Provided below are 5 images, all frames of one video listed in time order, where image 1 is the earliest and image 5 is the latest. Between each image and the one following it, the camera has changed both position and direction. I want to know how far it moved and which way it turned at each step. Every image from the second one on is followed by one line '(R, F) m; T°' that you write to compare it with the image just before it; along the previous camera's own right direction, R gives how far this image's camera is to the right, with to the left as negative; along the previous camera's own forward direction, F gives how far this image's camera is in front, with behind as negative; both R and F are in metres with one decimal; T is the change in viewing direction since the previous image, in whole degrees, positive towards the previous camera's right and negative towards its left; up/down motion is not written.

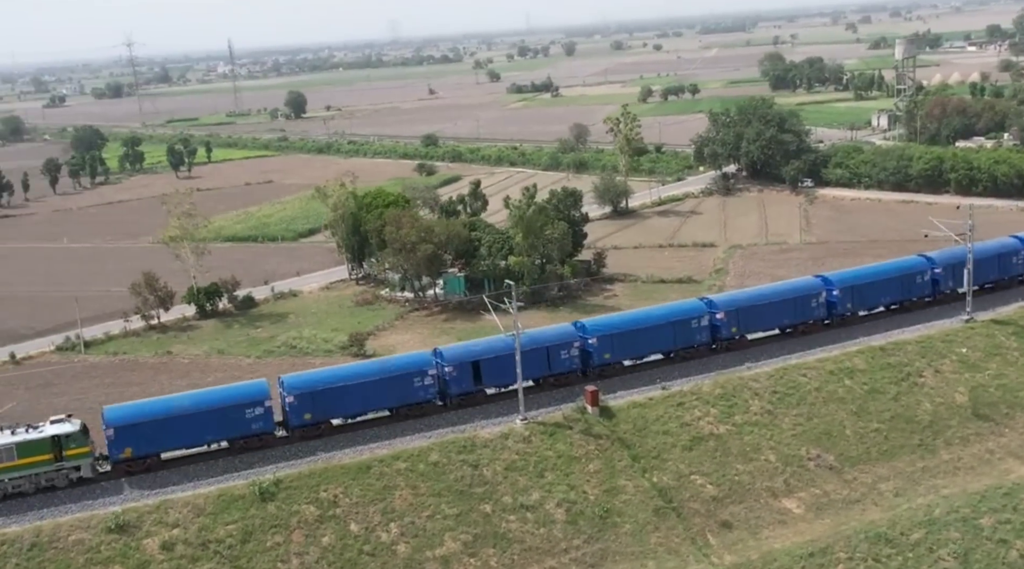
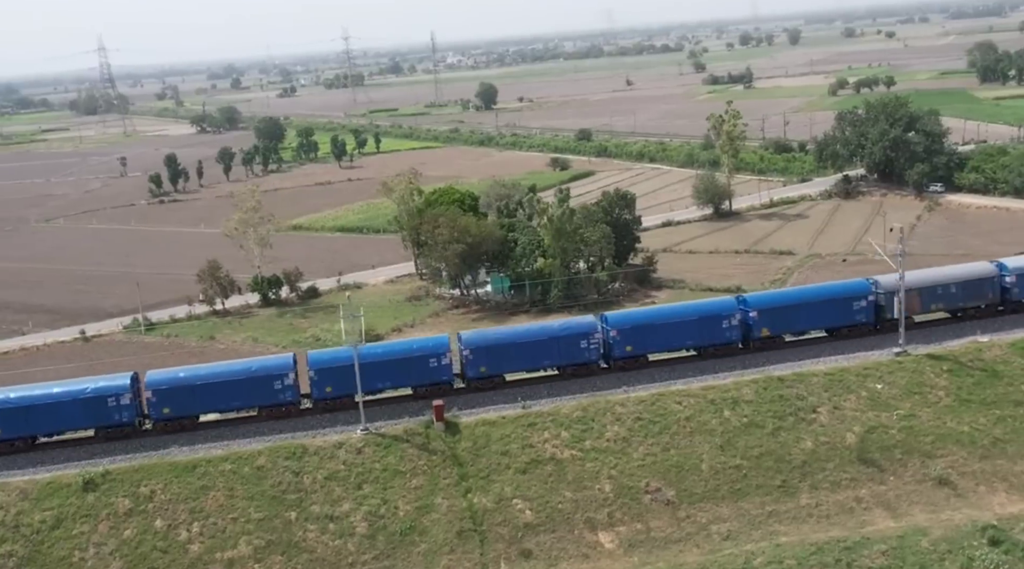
(+6.1, +0.8) m; -11°
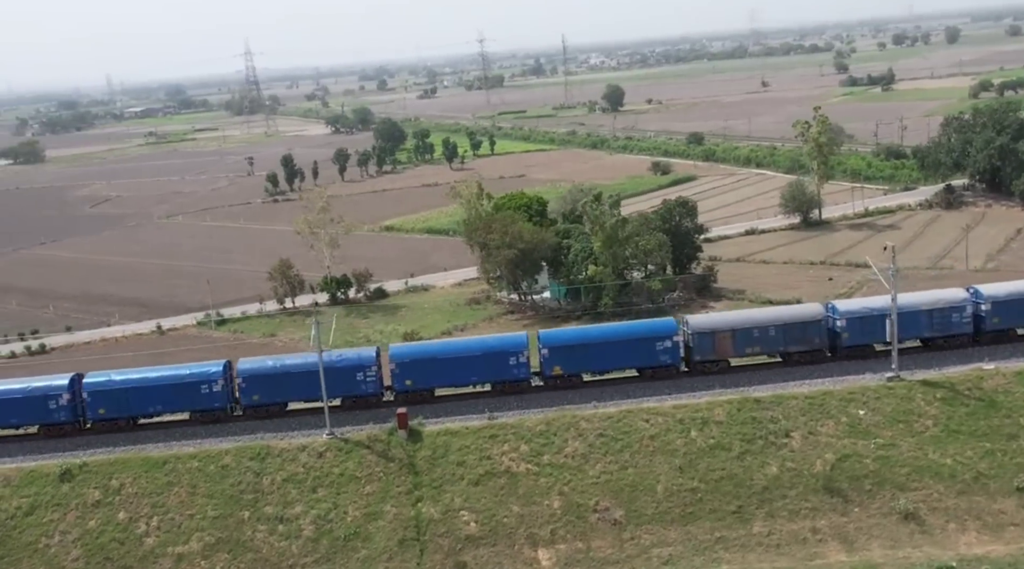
(+2.9, +0.2) m; -7°
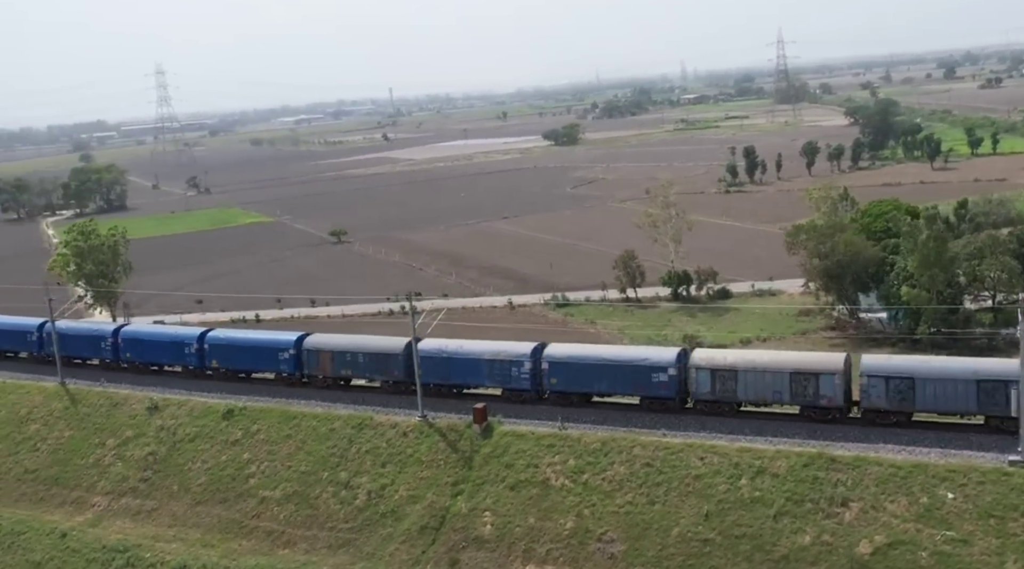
(+7.4, +1.9) m; -29°
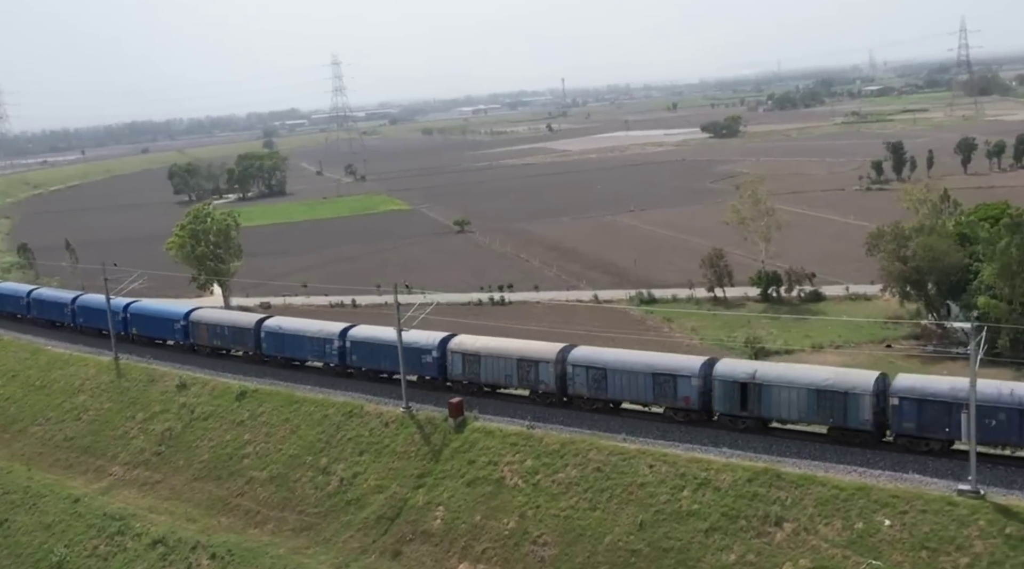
(+3.3, +0.3) m; -9°
